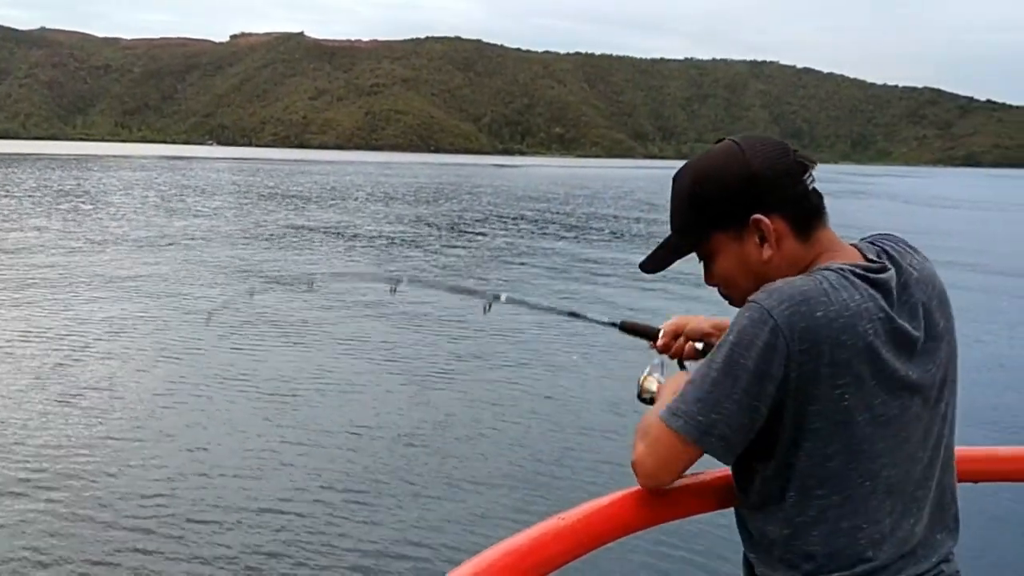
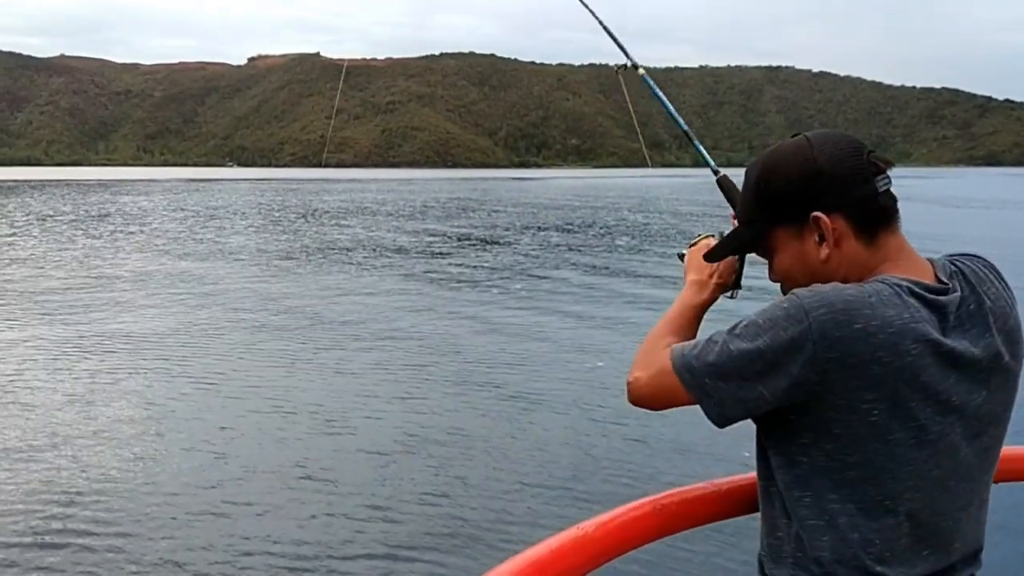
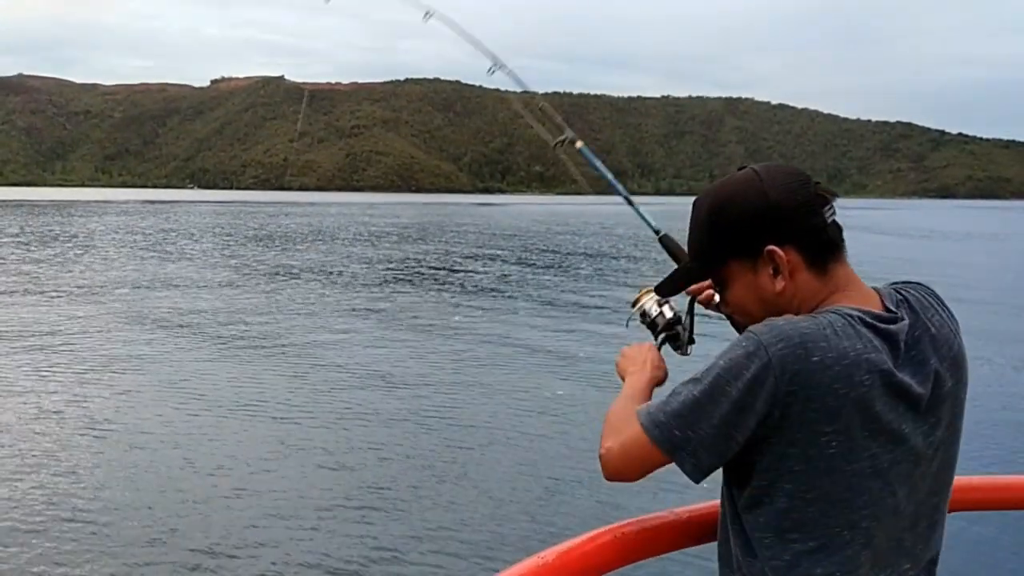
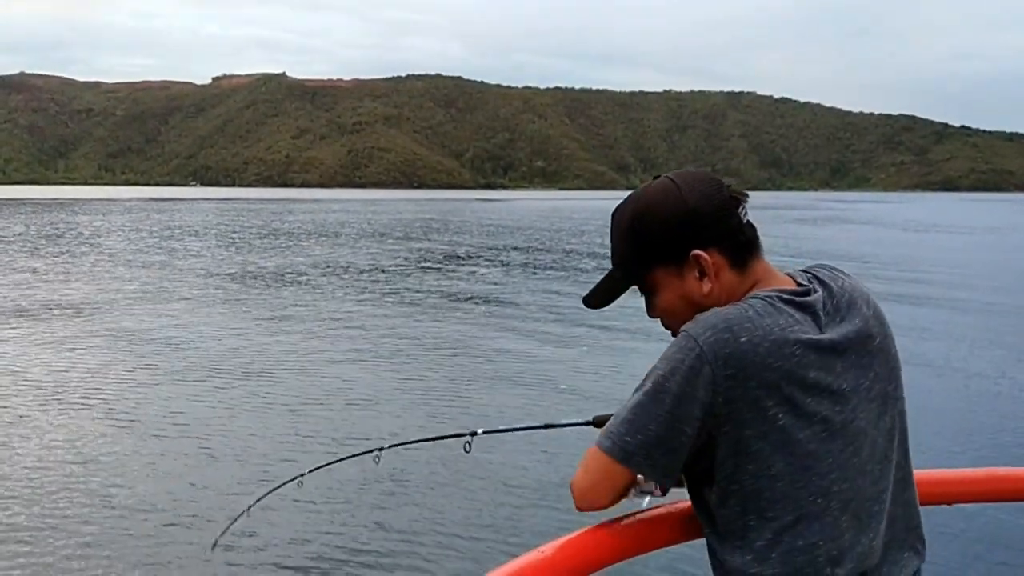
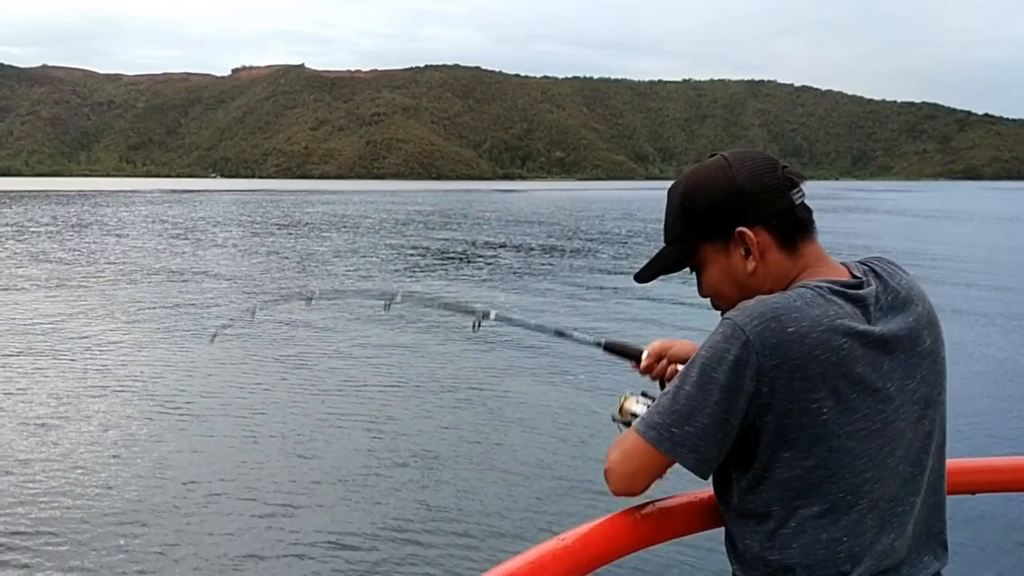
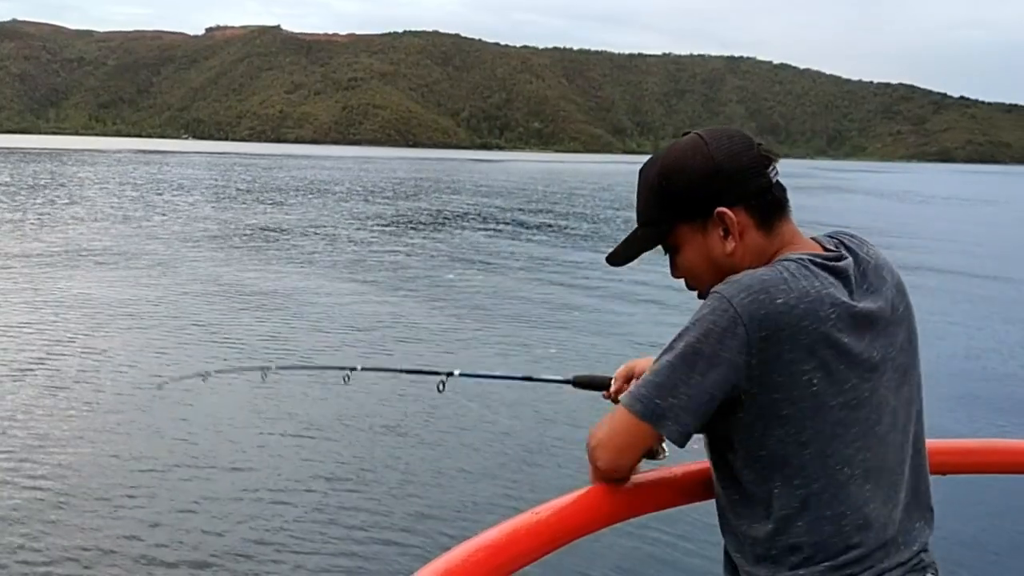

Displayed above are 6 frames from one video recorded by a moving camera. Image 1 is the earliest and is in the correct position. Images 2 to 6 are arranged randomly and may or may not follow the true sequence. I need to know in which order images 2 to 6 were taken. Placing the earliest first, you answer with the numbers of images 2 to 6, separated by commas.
6, 3, 4, 5, 2
